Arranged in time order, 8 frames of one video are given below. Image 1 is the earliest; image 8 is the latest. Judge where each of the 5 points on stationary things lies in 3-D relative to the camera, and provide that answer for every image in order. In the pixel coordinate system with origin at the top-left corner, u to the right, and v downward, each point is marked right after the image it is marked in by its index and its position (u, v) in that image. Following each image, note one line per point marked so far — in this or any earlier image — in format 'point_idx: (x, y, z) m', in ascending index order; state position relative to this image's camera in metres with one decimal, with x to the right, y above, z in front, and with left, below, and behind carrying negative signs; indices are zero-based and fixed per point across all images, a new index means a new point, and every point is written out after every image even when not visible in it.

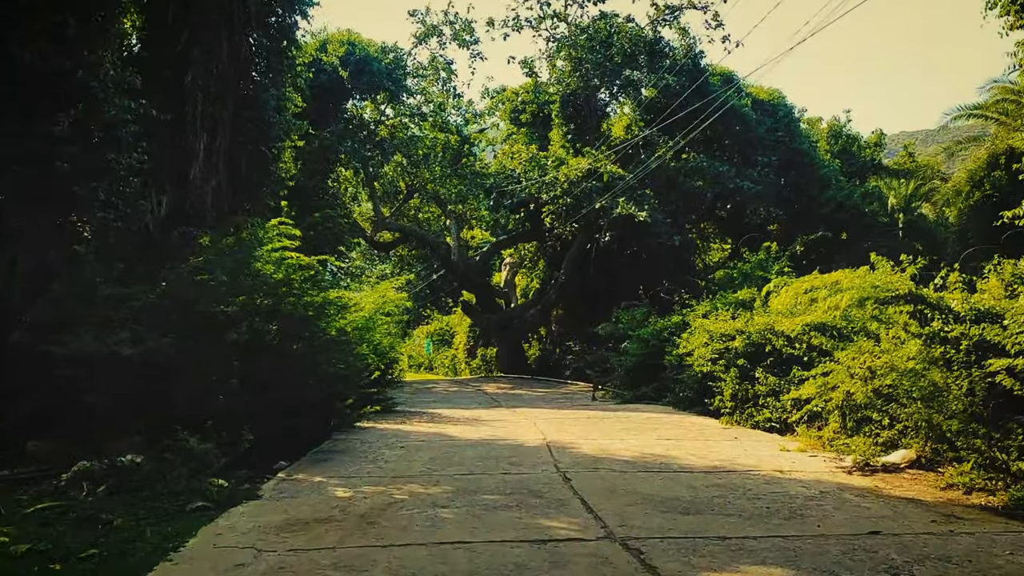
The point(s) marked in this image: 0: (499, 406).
0: (-0.2, -1.5, +11.2) m
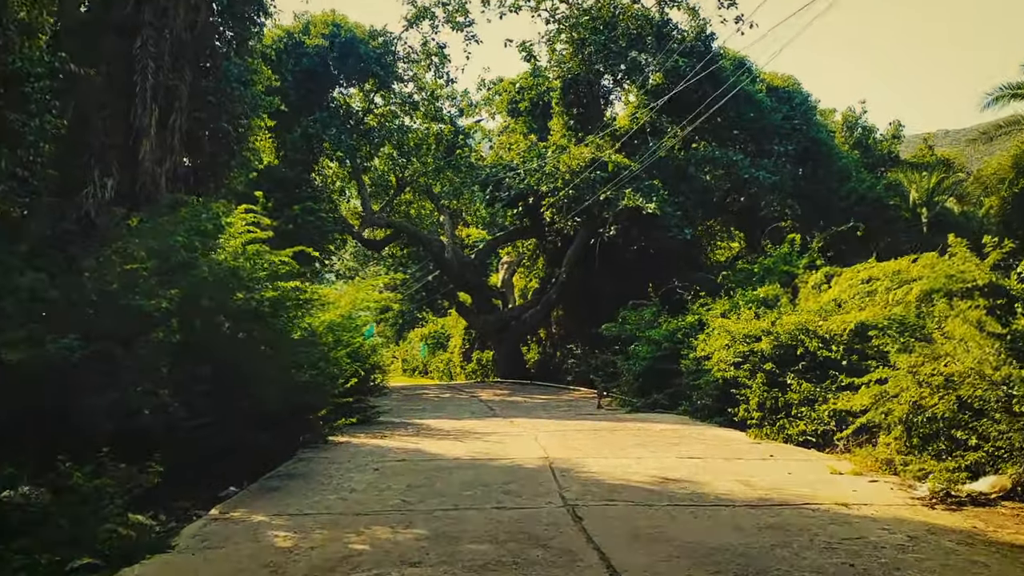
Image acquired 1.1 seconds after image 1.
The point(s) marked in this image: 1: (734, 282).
0: (-0.2, -1.4, +10.1) m
1: (+2.9, 0.0, +11.5) m
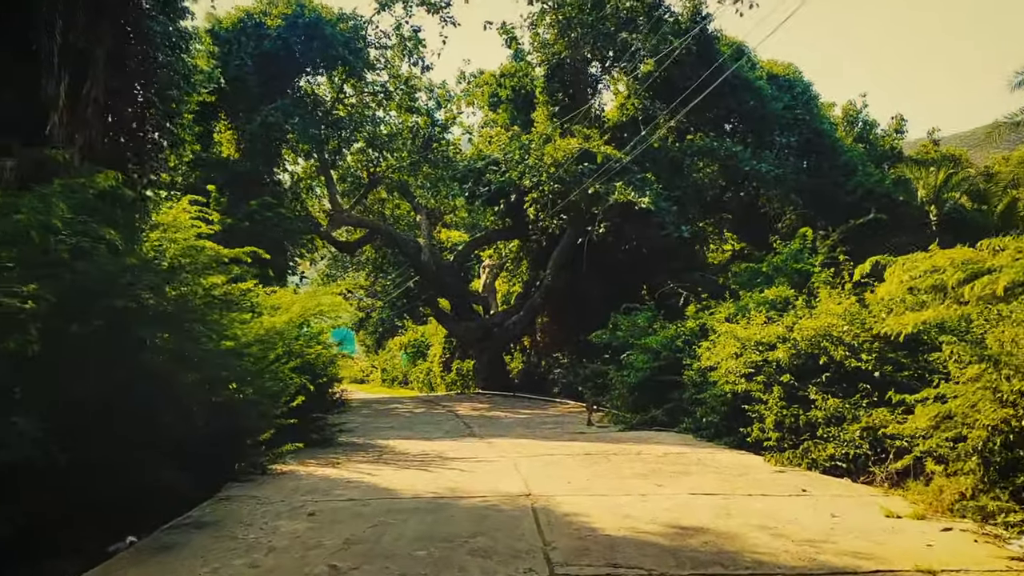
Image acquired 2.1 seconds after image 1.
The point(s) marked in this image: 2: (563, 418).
0: (-0.4, -1.5, +8.8) m
1: (+2.7, 0.0, +10.3) m
2: (+0.6, -1.5, +10.3) m
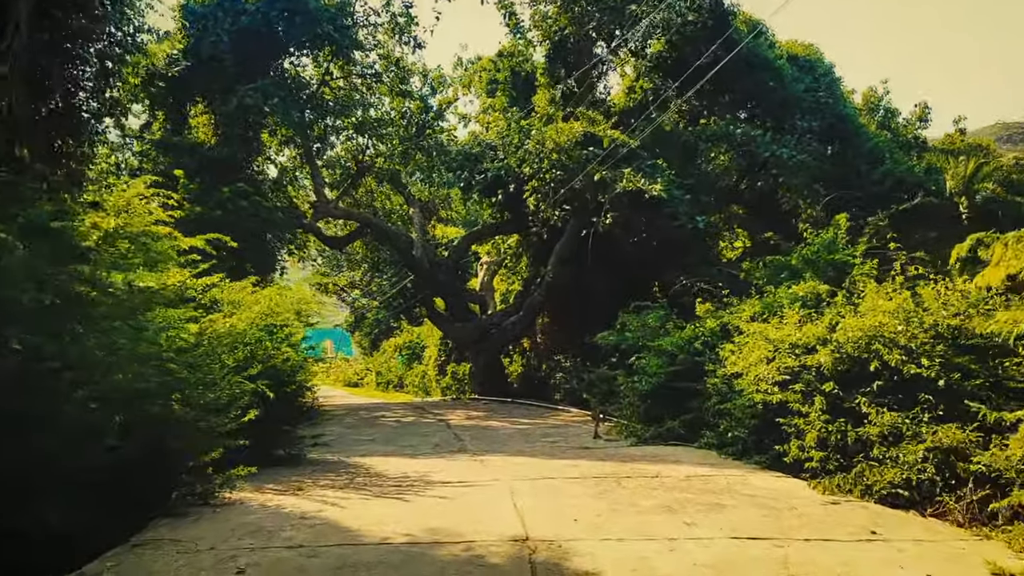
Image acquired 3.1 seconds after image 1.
0: (-0.4, -1.4, +7.7) m
1: (+2.6, 0.0, +9.2) m
2: (+0.6, -1.5, +9.2) m
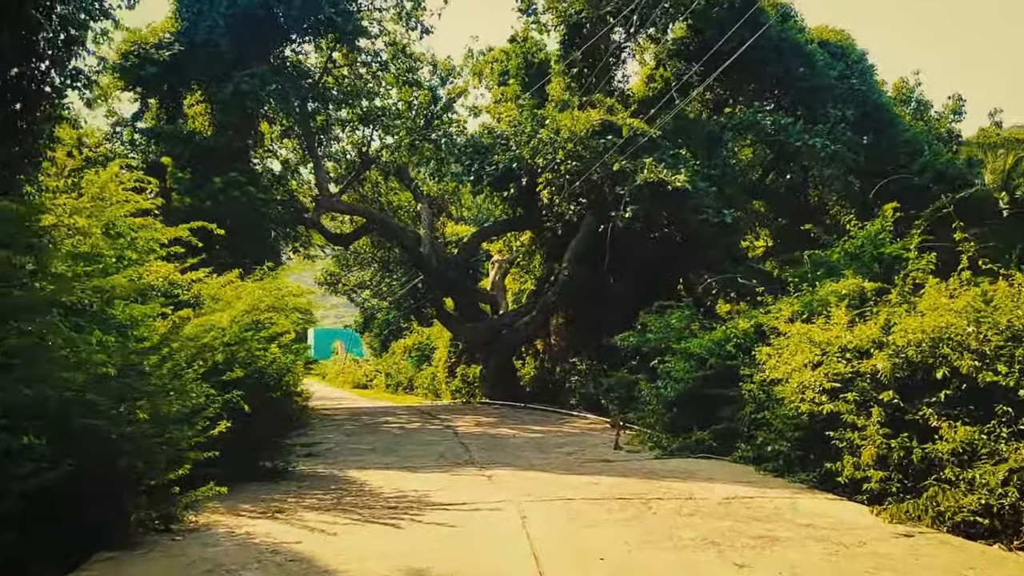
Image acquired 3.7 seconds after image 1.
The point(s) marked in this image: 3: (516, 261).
0: (-0.3, -1.4, +7.0) m
1: (+2.7, +0.1, +8.4) m
2: (+0.7, -1.4, +8.5) m
3: (+0.1, +0.5, +16.0) m
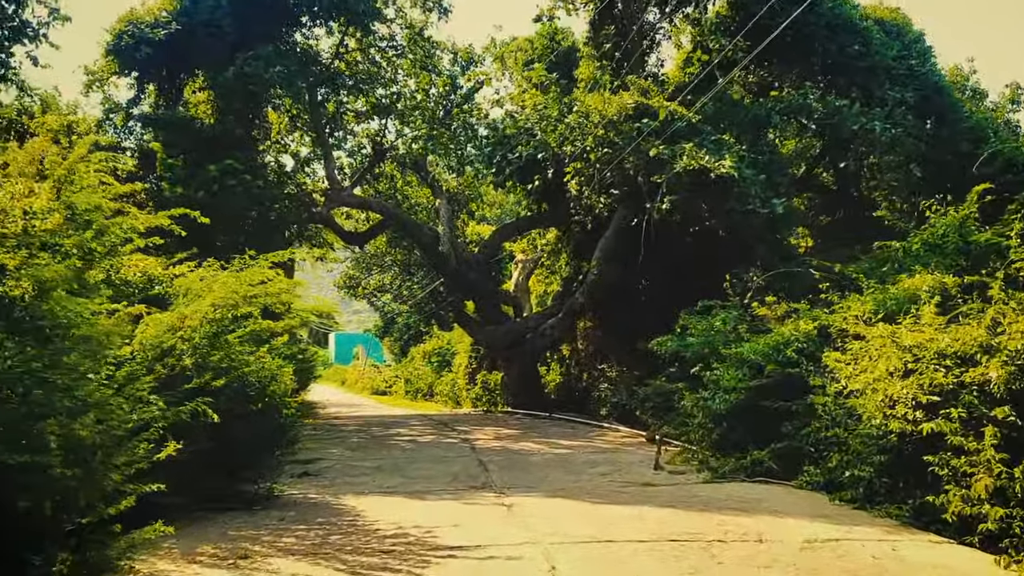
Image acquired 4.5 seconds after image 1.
0: (-0.2, -1.3, +6.0) m
1: (+3.0, +0.1, +7.3) m
2: (+0.9, -1.4, +7.4) m
3: (+0.5, +0.5, +15.0) m
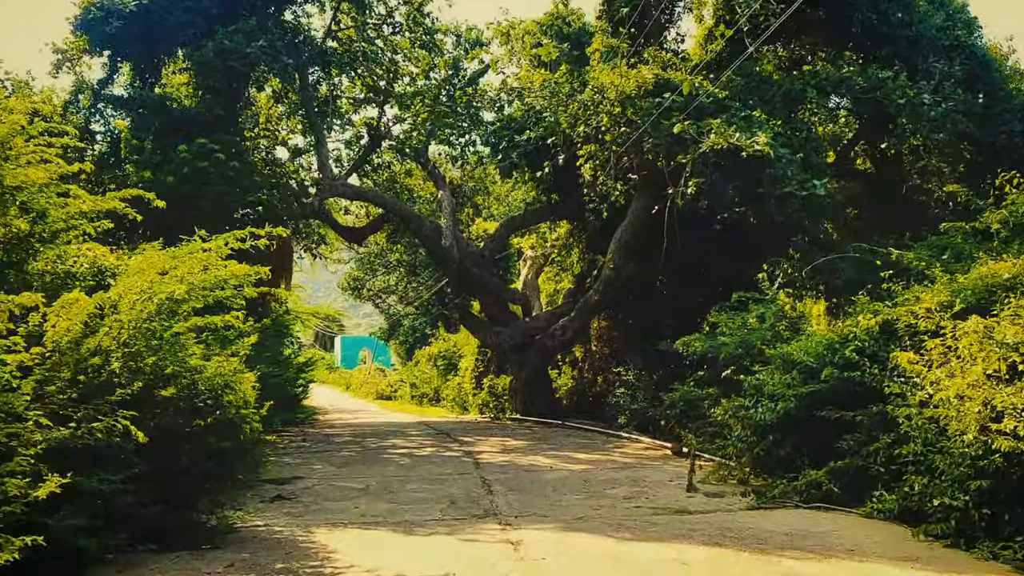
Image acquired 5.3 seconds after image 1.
0: (-0.1, -1.3, +5.0) m
1: (+3.0, +0.2, +6.3) m
2: (+0.9, -1.3, +6.4) m
3: (+0.6, +0.5, +14.0) m
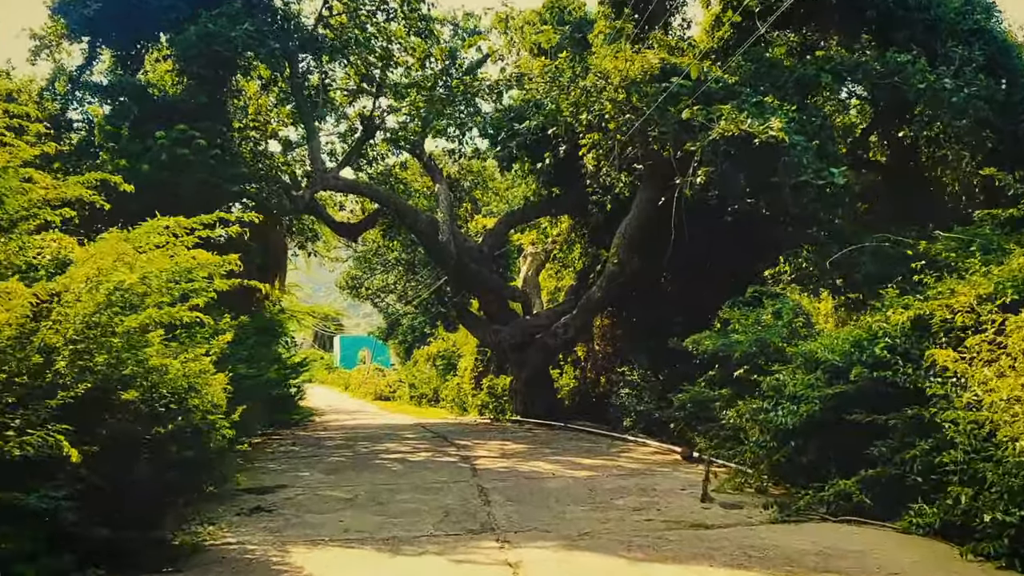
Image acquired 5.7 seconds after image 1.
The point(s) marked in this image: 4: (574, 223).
0: (-0.1, -1.2, +4.5) m
1: (+3.0, +0.2, +5.9) m
2: (+0.9, -1.3, +6.0) m
3: (+0.6, +0.5, +13.5) m
4: (+0.9, +0.9, +12.1) m
